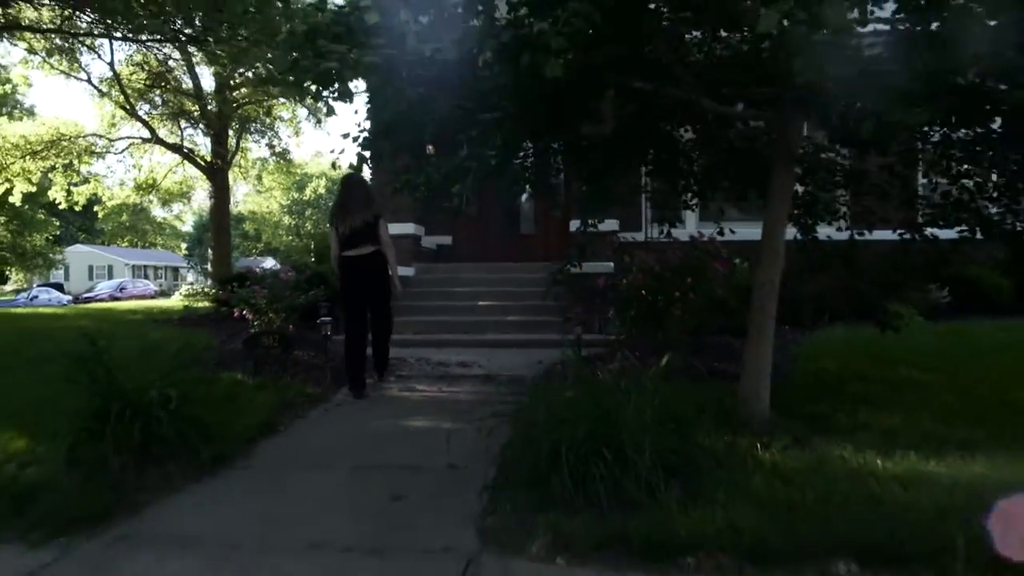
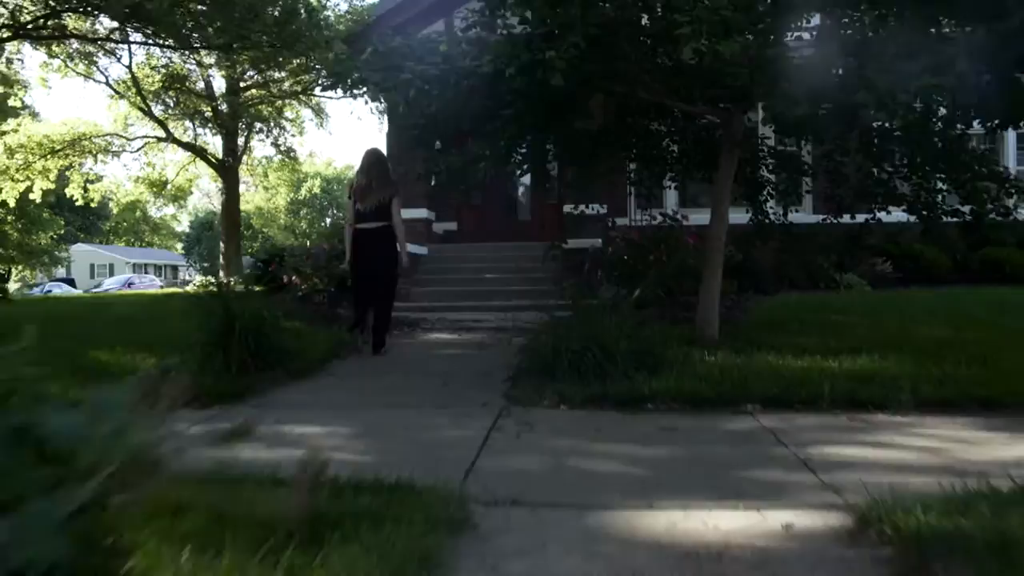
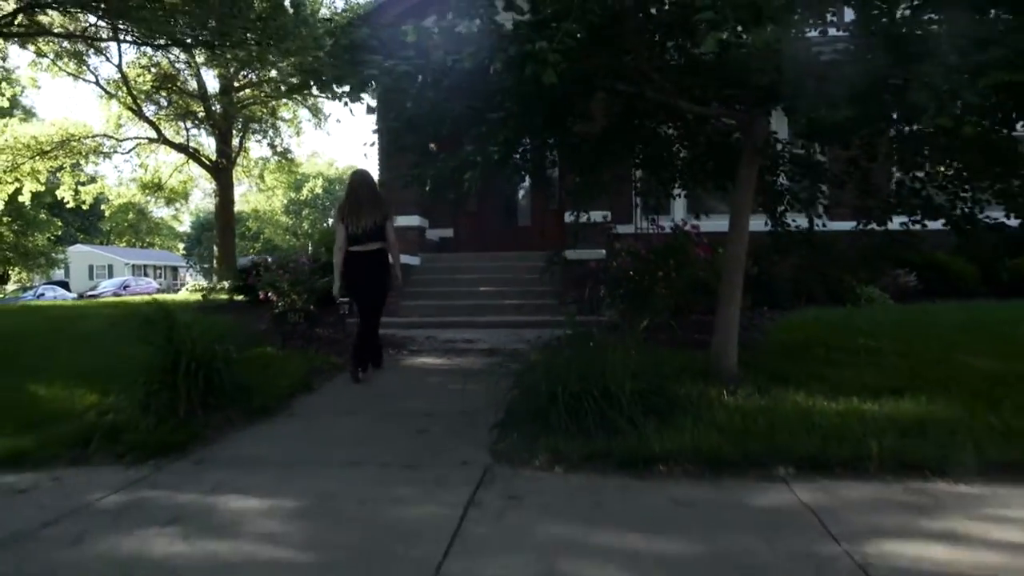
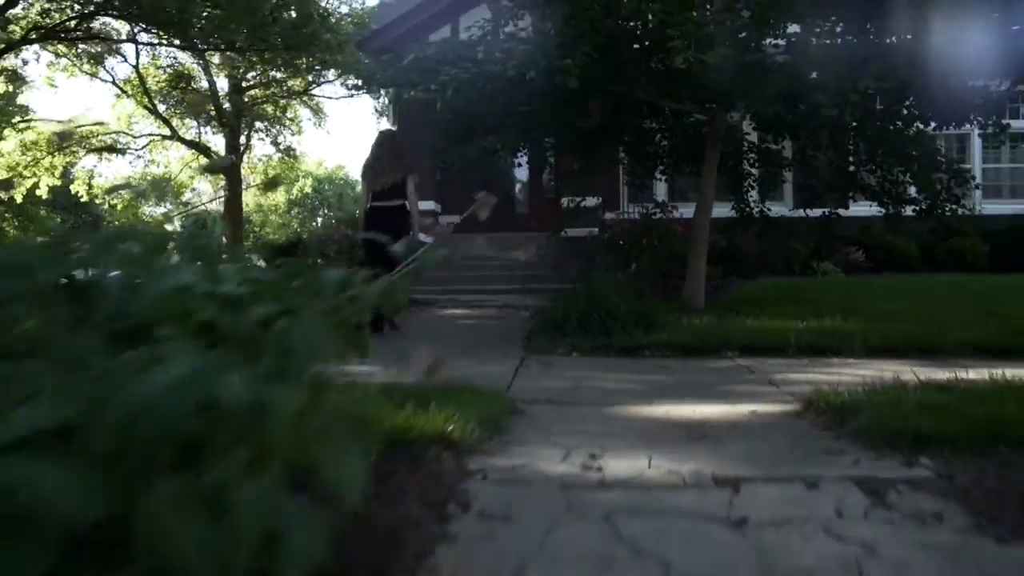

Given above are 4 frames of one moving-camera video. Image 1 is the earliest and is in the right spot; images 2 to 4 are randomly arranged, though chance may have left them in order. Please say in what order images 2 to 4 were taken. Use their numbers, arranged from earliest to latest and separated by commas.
3, 2, 4
